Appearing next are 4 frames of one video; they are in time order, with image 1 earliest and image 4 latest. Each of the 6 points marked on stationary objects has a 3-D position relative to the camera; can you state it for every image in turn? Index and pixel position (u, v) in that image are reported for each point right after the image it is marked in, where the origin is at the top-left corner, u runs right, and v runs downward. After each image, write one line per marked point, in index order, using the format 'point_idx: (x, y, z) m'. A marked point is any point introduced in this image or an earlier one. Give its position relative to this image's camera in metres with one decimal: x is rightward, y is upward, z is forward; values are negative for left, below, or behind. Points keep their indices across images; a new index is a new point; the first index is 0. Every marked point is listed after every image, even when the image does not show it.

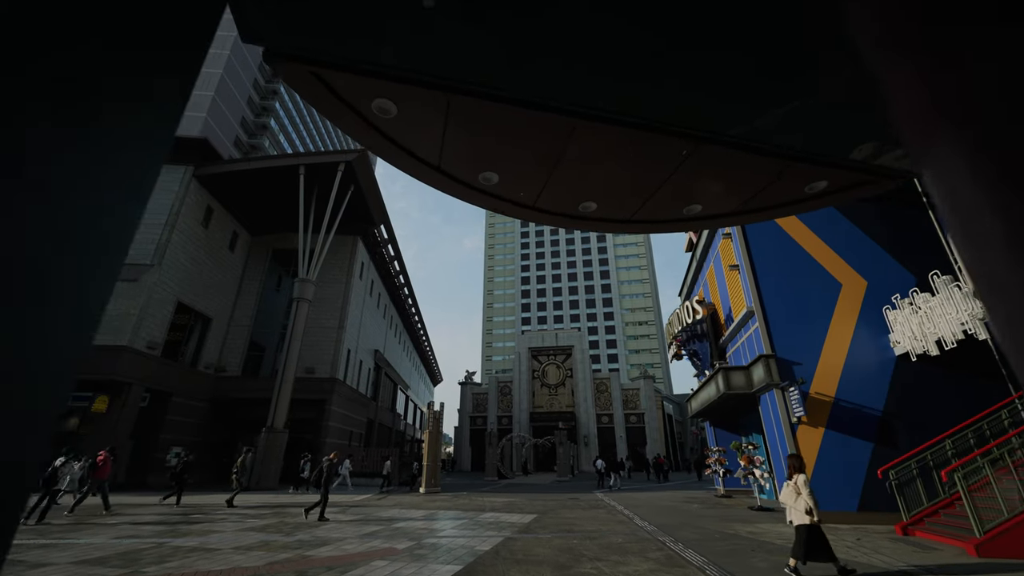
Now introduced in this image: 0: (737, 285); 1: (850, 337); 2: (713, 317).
0: (+7.2, +0.1, +13.5) m
1: (+8.8, -1.3, +11.0) m
2: (+7.6, -1.1, +16.1) m
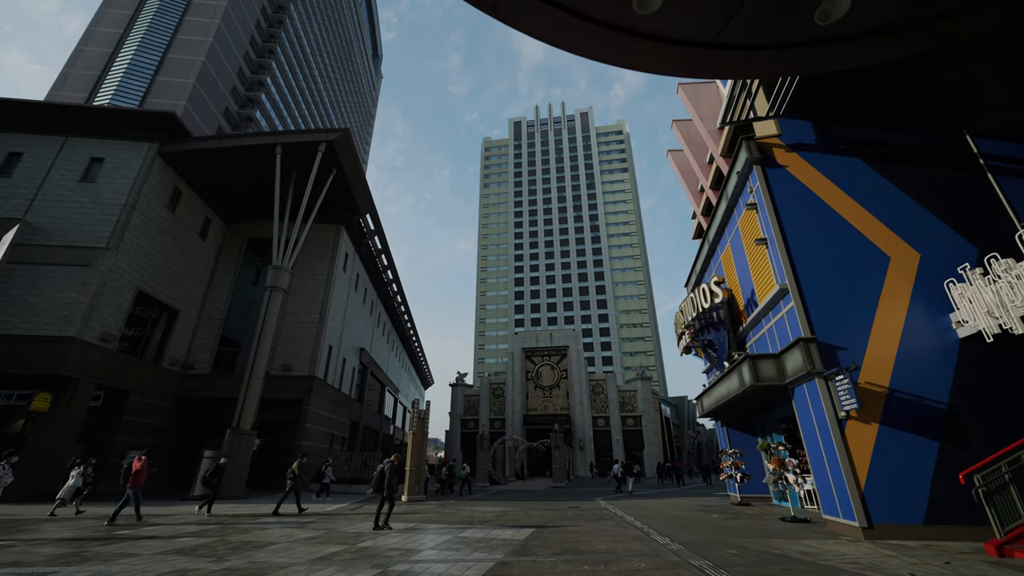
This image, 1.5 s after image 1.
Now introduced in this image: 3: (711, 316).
0: (+7.0, +0.7, +11.8) m
1: (+8.6, -0.6, +9.3) m
2: (+7.4, -0.5, +14.4) m
3: (+7.0, -1.0, +14.9) m
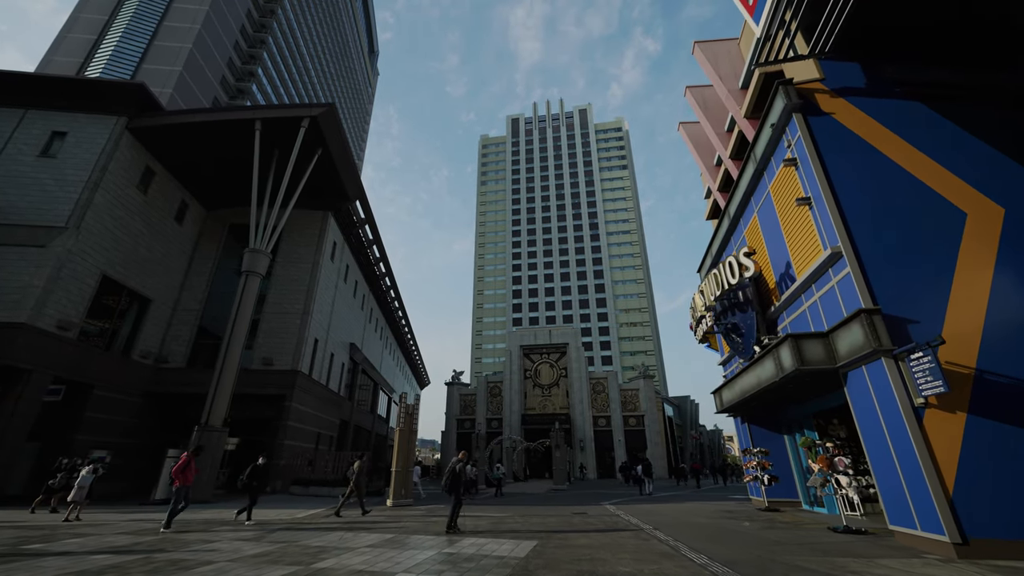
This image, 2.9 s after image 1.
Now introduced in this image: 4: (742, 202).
0: (+7.0, +1.5, +10.1) m
1: (+8.6, +0.1, +7.6) m
2: (+7.4, +0.2, +12.6) m
3: (+7.0, -0.3, +13.2) m
4: (+7.5, +2.8, +13.9) m
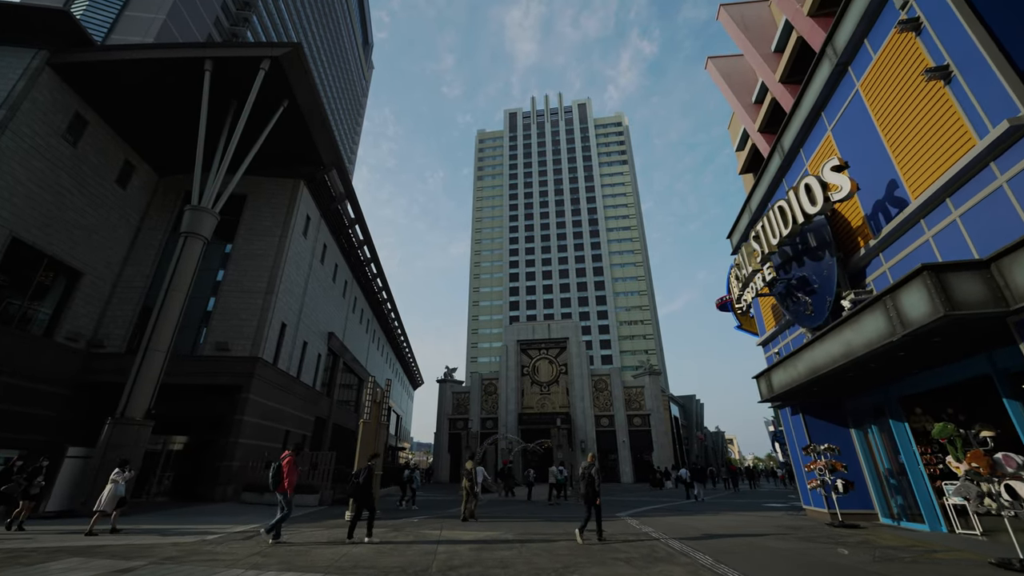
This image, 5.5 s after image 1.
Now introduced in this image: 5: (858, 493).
0: (+6.9, +2.8, +6.9) m
1: (+8.5, +1.5, +4.4) m
2: (+7.2, +1.5, +9.4) m
3: (+6.8, +1.1, +10.0) m
4: (+7.4, +4.1, +10.7) m
5: (+9.2, -5.4, +11.3) m
